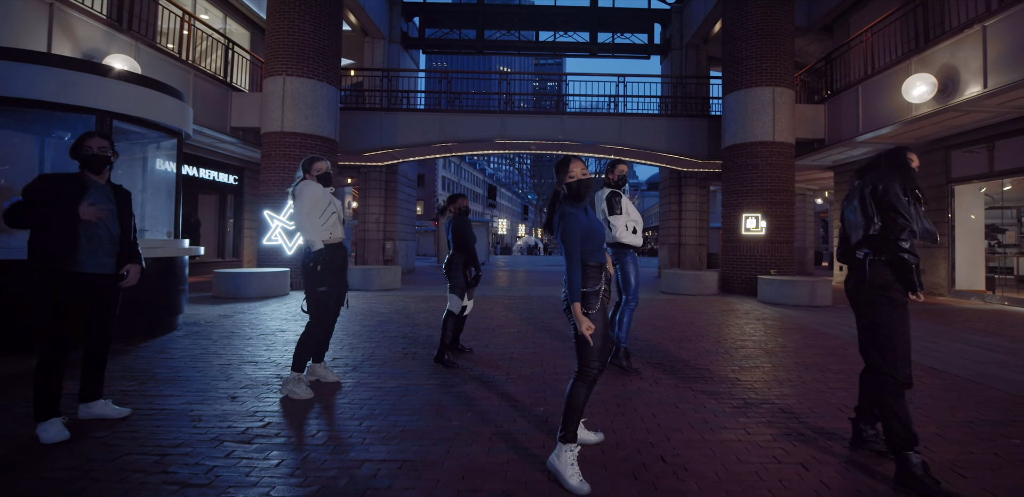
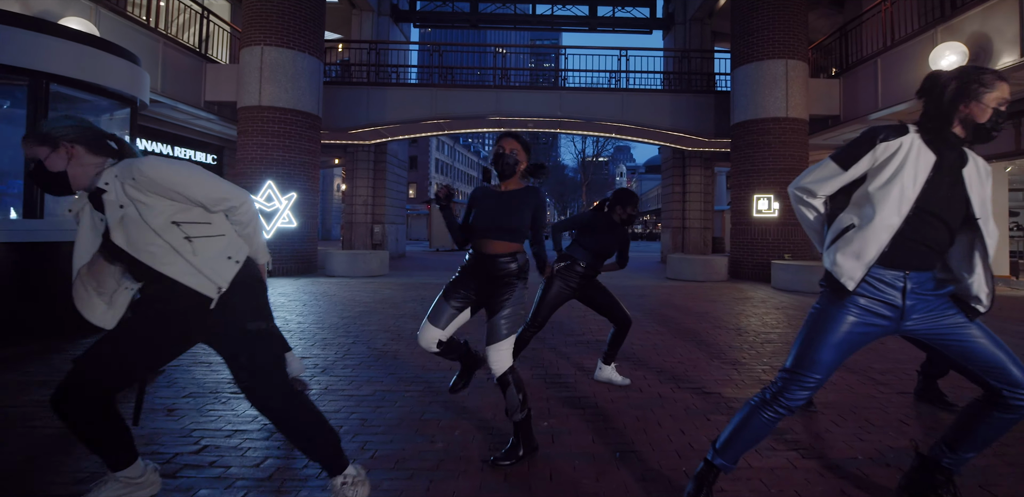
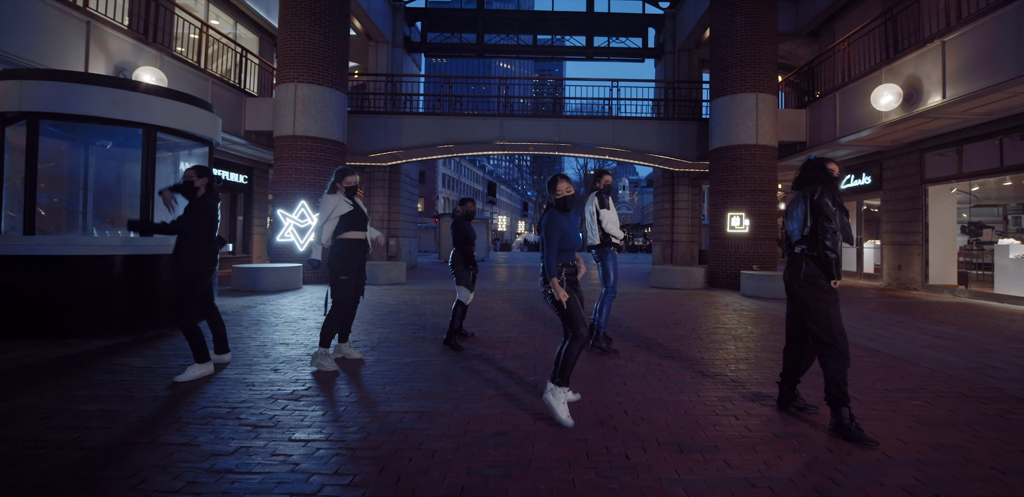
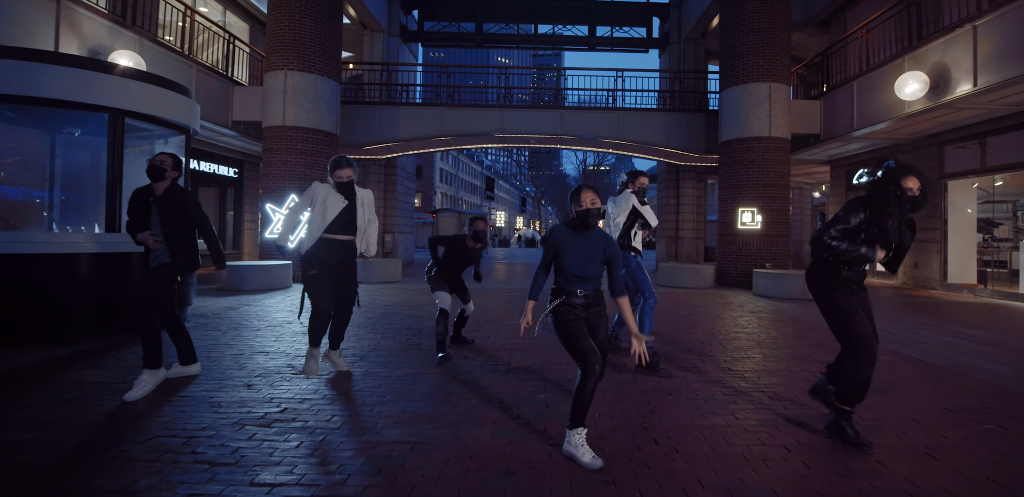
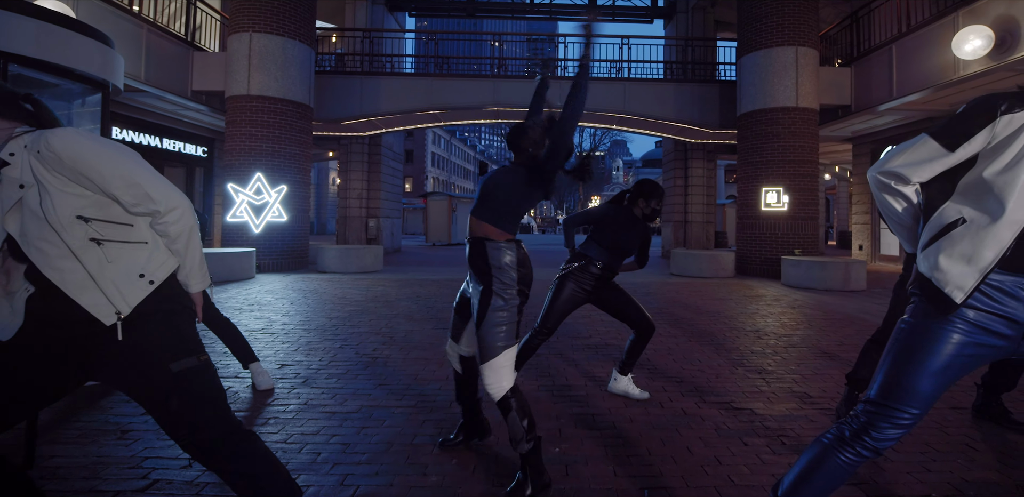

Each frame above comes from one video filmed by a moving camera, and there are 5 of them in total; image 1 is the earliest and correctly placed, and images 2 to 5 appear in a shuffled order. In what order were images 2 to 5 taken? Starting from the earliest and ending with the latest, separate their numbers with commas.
3, 4, 5, 2
